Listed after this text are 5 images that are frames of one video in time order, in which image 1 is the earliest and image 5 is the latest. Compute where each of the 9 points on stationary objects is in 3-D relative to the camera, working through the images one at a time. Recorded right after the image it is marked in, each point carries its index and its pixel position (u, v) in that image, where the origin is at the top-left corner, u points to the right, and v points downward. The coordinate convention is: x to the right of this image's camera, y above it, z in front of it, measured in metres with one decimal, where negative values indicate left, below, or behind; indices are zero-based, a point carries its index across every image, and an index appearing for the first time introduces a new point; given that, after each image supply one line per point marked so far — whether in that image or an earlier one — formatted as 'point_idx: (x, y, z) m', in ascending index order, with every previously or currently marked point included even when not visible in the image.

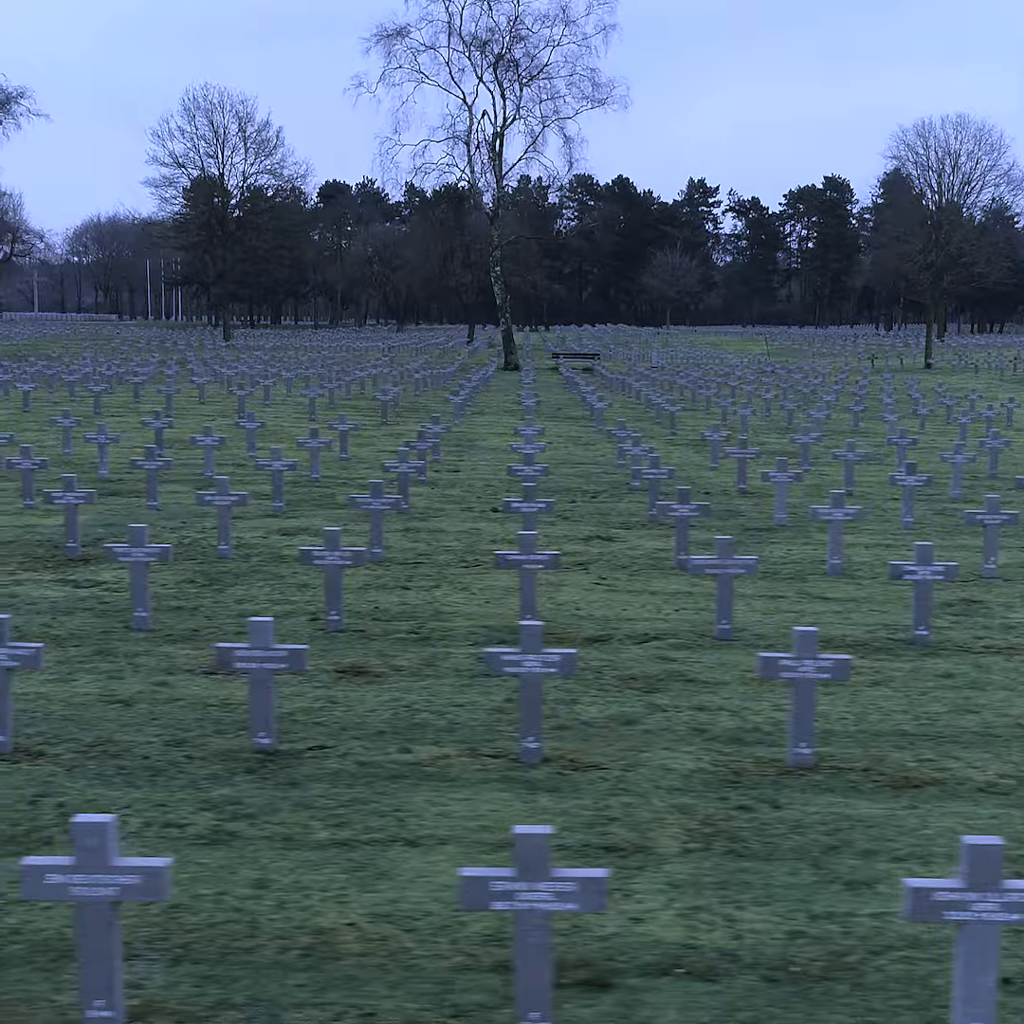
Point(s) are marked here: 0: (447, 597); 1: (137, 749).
0: (-0.4, -0.5, +8.9) m
1: (-1.5, -0.9, +5.8) m
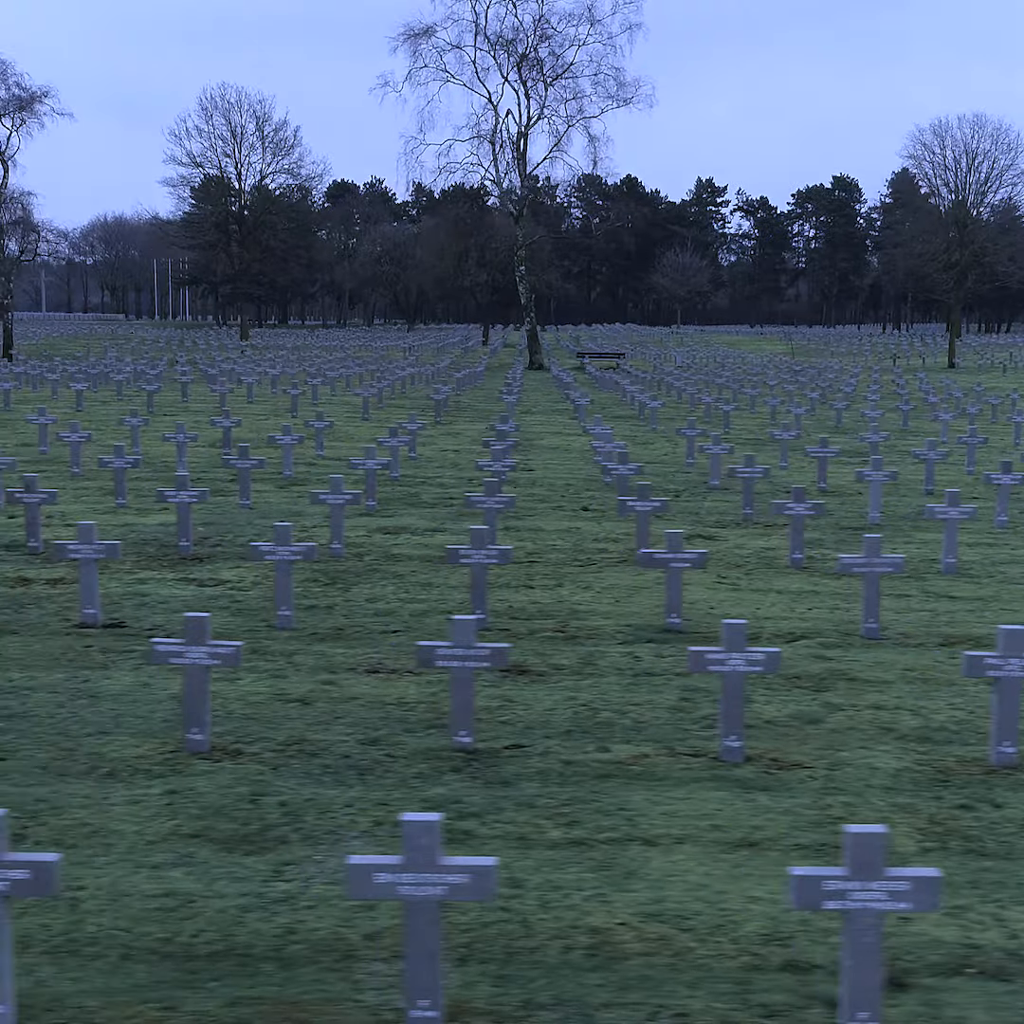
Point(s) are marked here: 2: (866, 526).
0: (+0.4, -0.5, +8.8) m
1: (-0.7, -0.9, +5.8) m
2: (+2.8, -0.1, +11.8) m
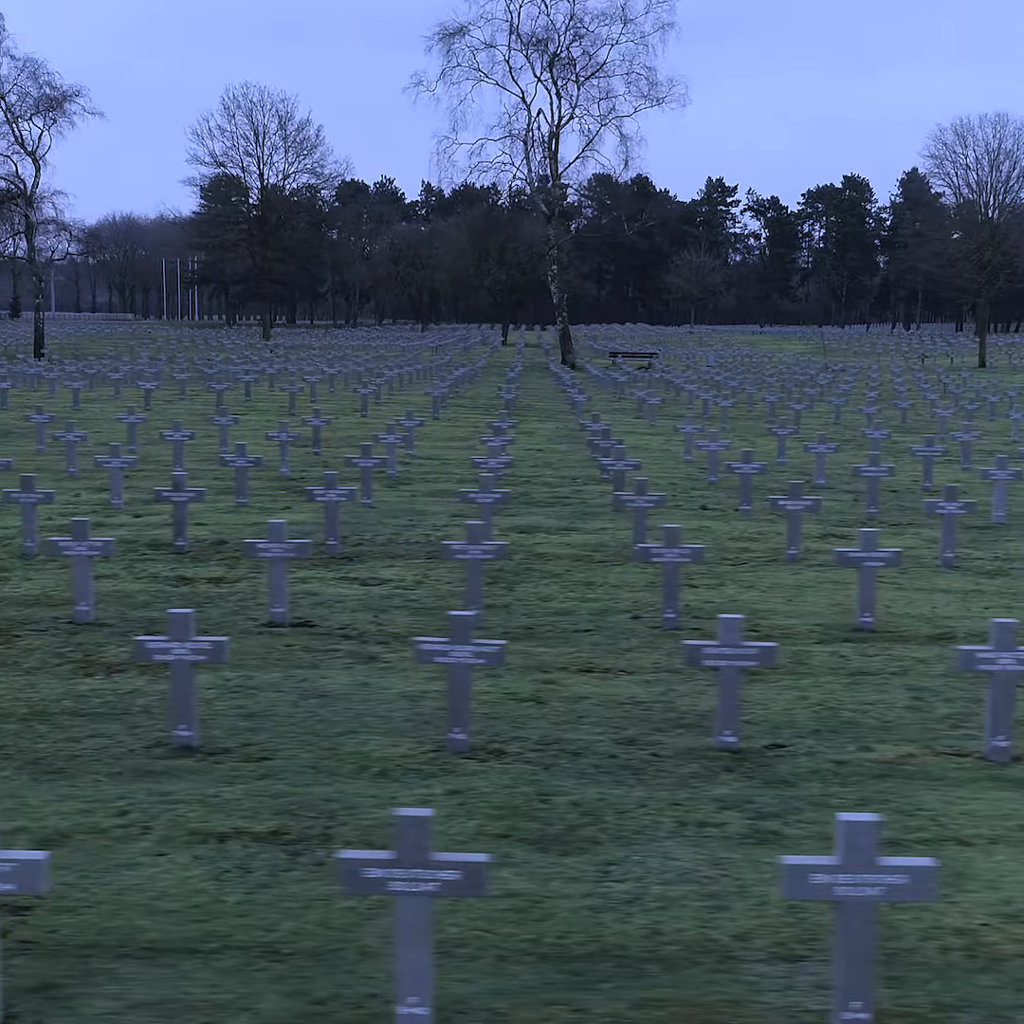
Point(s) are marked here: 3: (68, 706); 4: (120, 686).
0: (+1.4, -0.5, +8.8) m
1: (+0.3, -0.9, +5.7) m
2: (+3.8, -0.1, +11.7) m
3: (-1.9, -0.8, +6.3) m
4: (-1.8, -0.8, +6.7) m
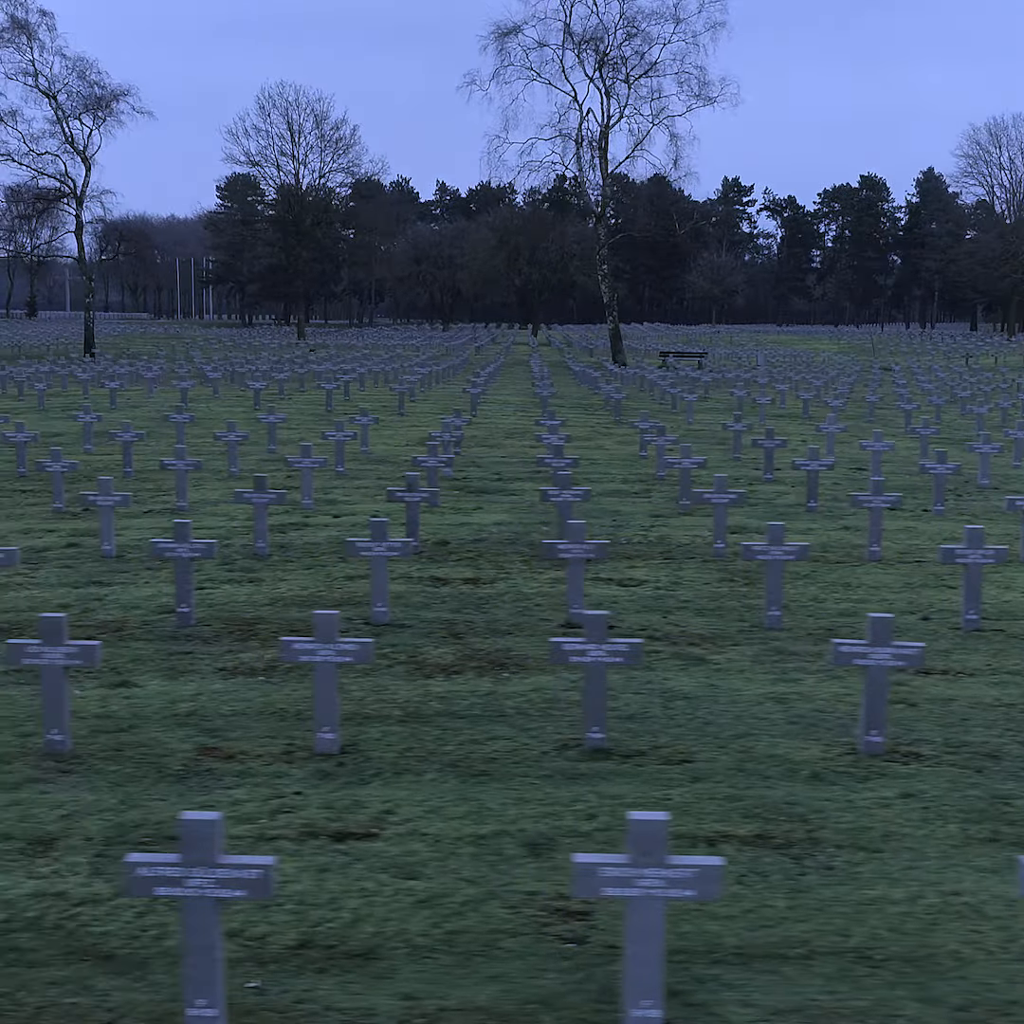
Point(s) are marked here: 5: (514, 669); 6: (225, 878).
0: (+3.0, -0.5, +8.8) m
1: (+1.9, -0.9, +5.7) m
2: (+5.4, -0.1, +11.7) m
3: (-0.3, -0.8, +6.3) m
4: (-0.2, -0.8, +6.7) m
5: (0.0, -0.7, +7.0) m
6: (-0.7, -0.8, +3.4) m
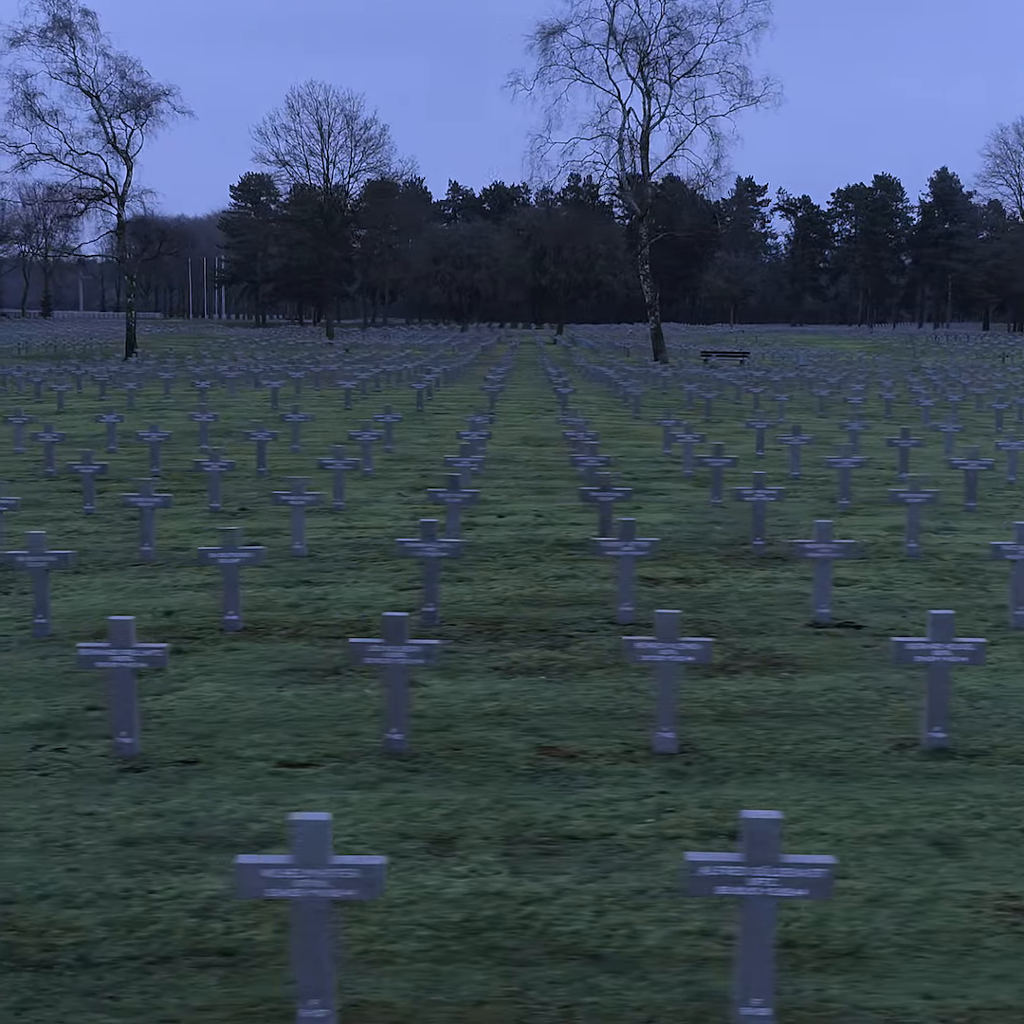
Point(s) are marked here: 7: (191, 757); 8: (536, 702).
0: (+4.3, -0.5, +8.8) m
1: (+3.2, -0.9, +5.7) m
2: (+6.7, -0.1, +11.7) m
3: (+1.0, -0.8, +6.3) m
4: (+1.1, -0.8, +6.7) m
5: (+1.3, -0.7, +6.9) m
6: (+0.6, -0.8, +3.4) m
7: (-1.2, -0.9, +5.7) m
8: (+0.1, -0.8, +6.4) m
